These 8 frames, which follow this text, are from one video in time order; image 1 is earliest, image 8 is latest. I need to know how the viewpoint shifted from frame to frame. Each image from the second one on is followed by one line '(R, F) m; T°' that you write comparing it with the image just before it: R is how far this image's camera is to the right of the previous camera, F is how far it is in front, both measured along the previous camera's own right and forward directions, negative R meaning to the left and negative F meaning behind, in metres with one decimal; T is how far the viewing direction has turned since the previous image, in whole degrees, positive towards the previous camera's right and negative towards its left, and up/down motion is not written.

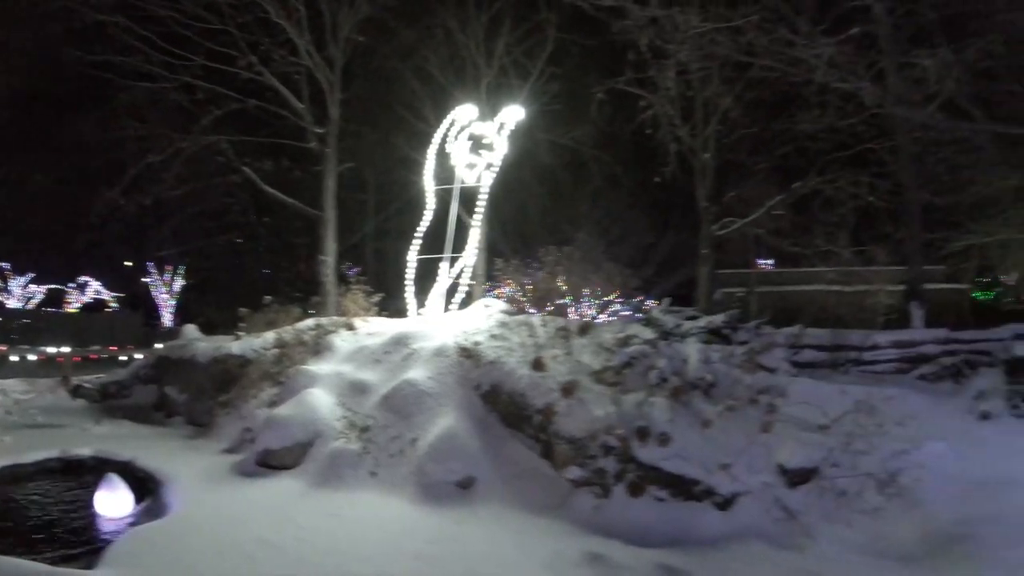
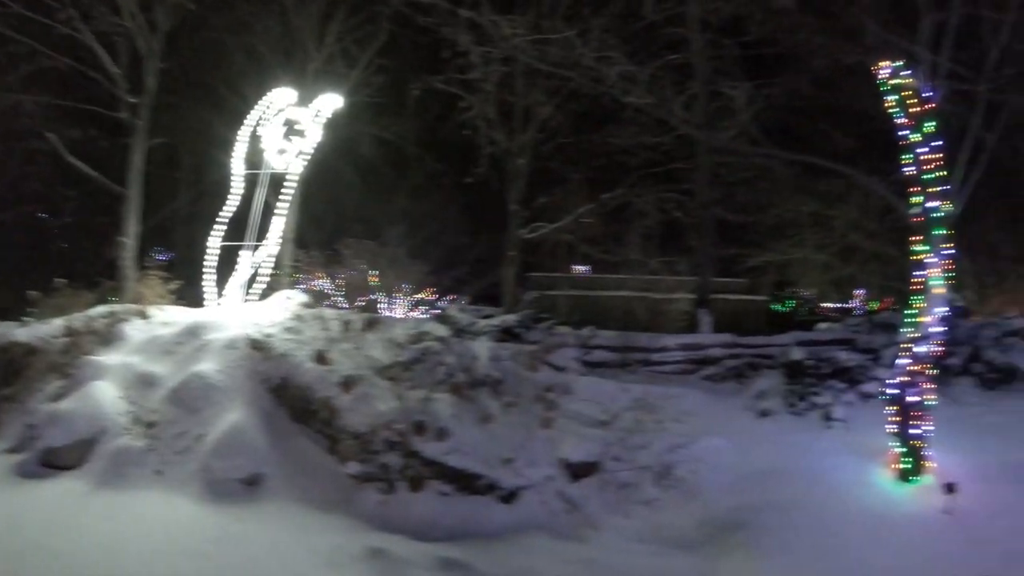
(+0.3, 0.0) m; +11°
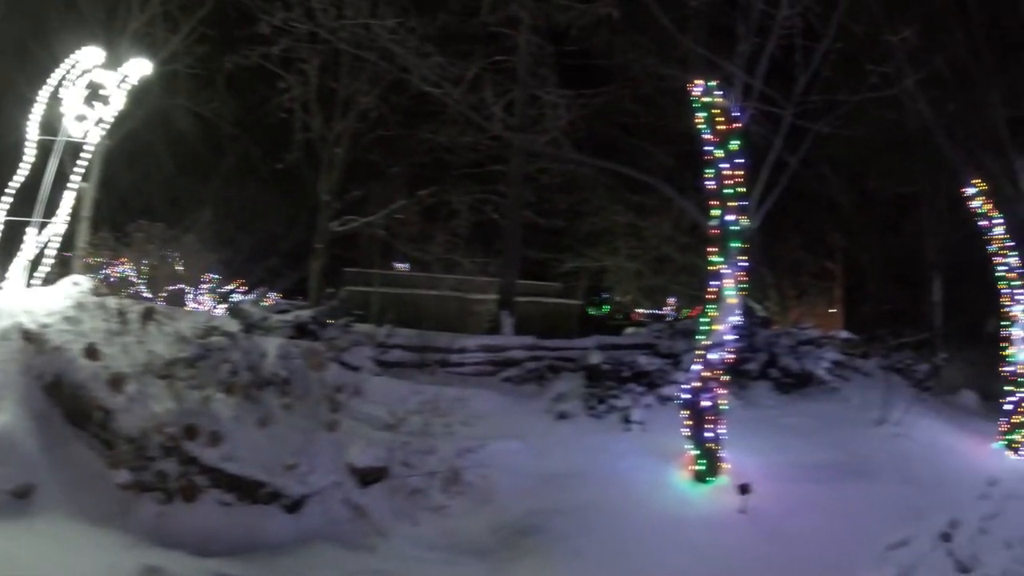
(+0.3, +0.5) m; +11°
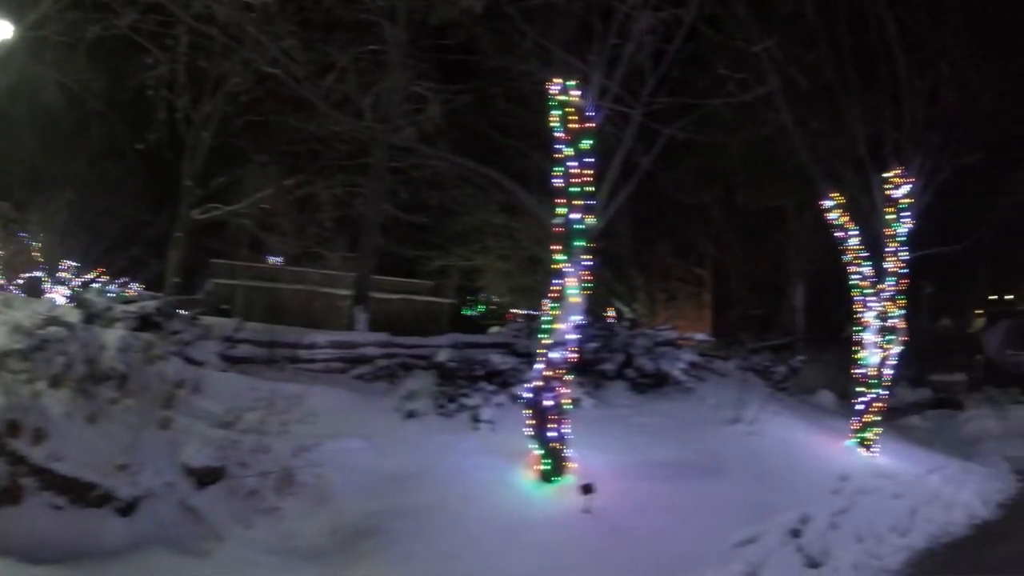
(+0.5, +0.3) m; +7°
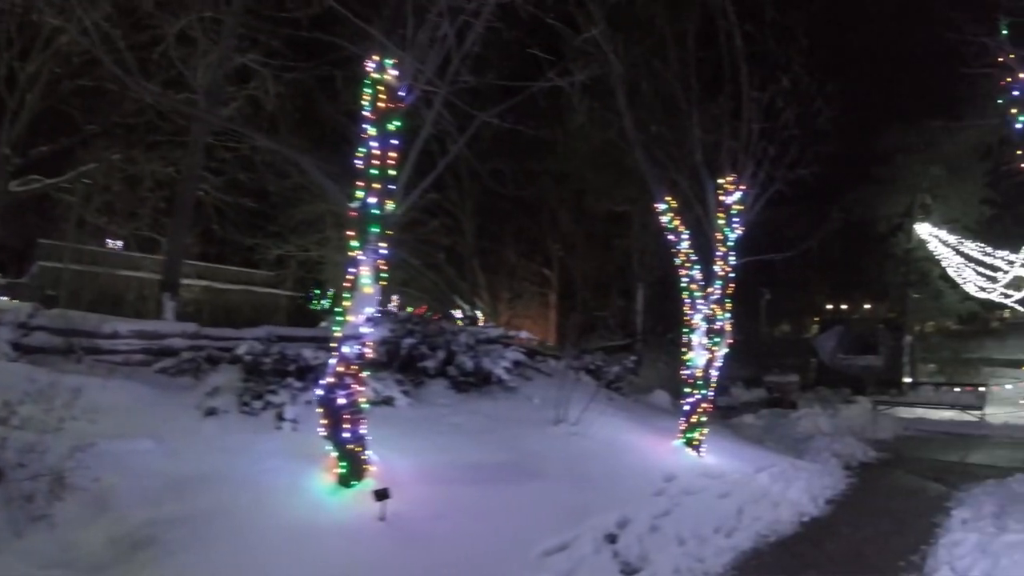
(+0.7, +0.5) m; +9°
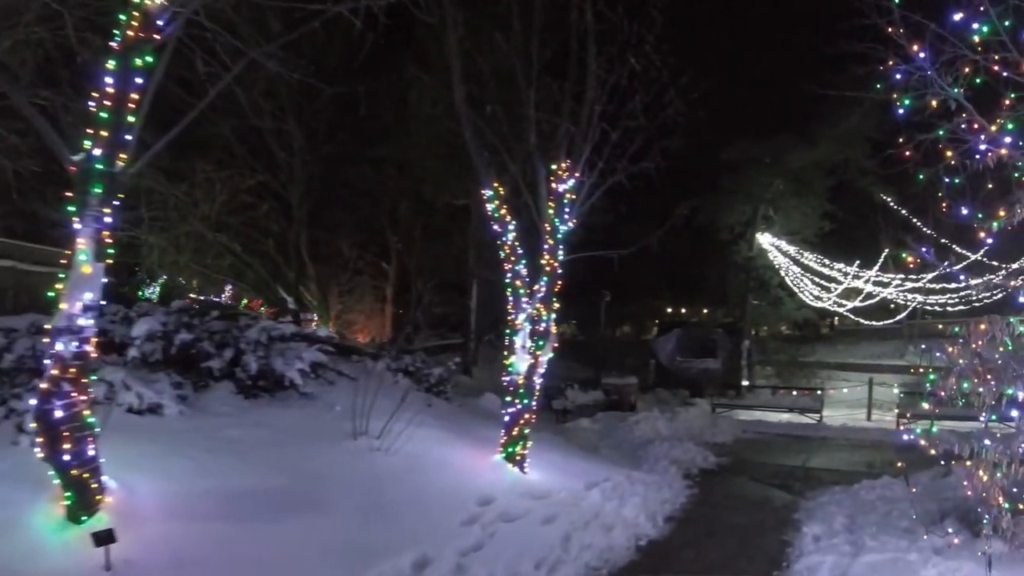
(+0.5, +1.5) m; +10°
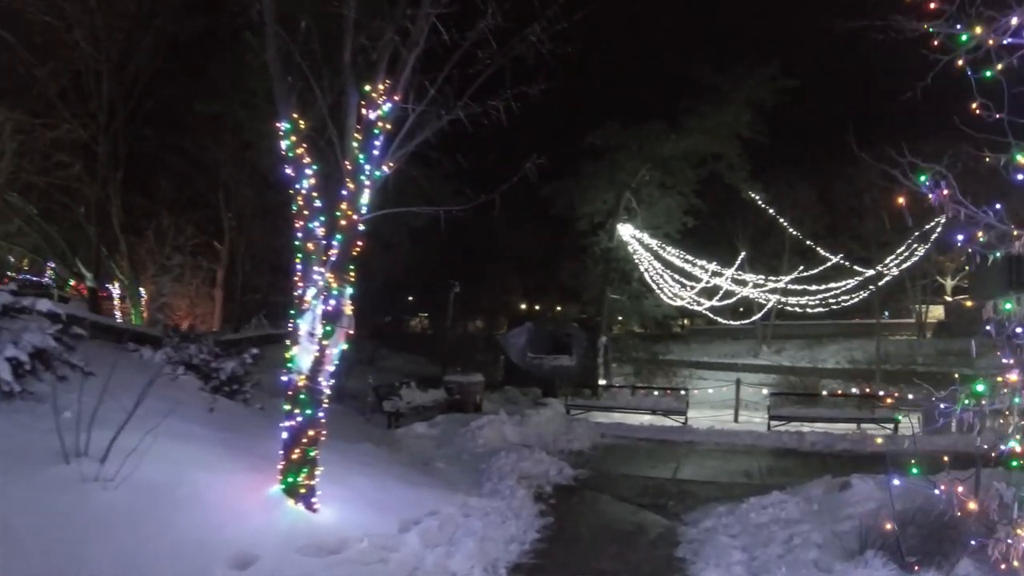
(+0.4, +2.5) m; +9°
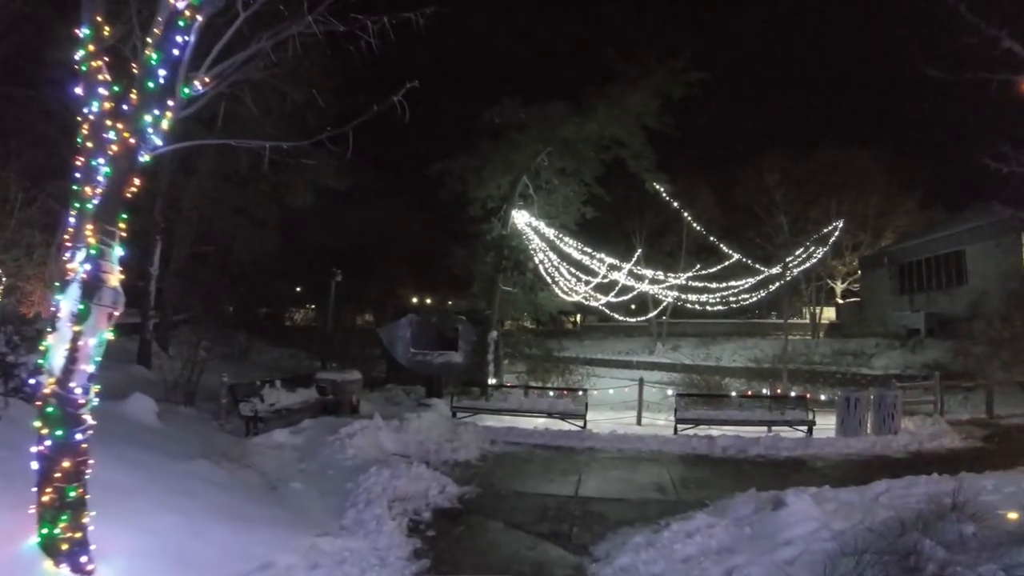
(+0.1, +1.7) m; +7°
